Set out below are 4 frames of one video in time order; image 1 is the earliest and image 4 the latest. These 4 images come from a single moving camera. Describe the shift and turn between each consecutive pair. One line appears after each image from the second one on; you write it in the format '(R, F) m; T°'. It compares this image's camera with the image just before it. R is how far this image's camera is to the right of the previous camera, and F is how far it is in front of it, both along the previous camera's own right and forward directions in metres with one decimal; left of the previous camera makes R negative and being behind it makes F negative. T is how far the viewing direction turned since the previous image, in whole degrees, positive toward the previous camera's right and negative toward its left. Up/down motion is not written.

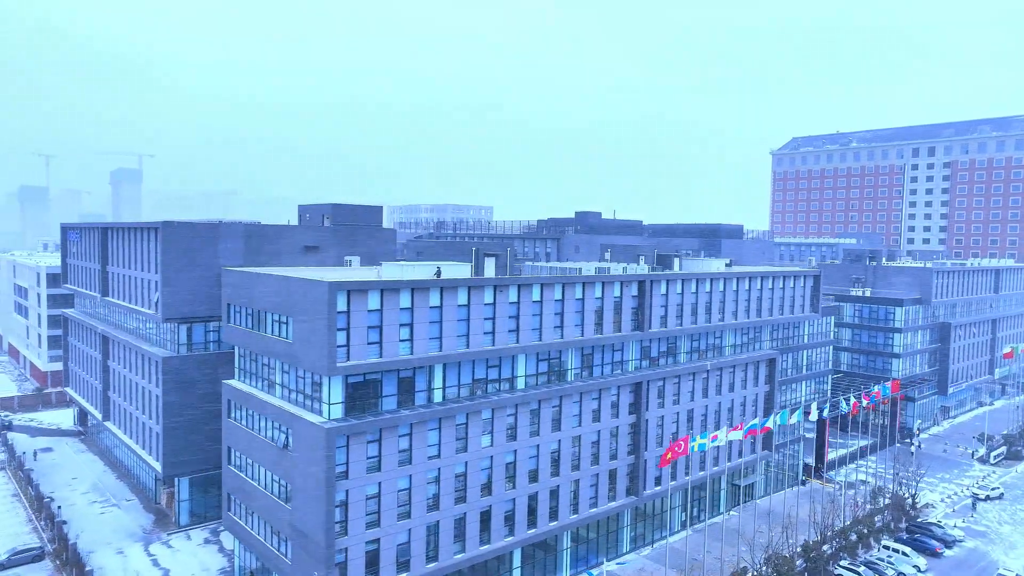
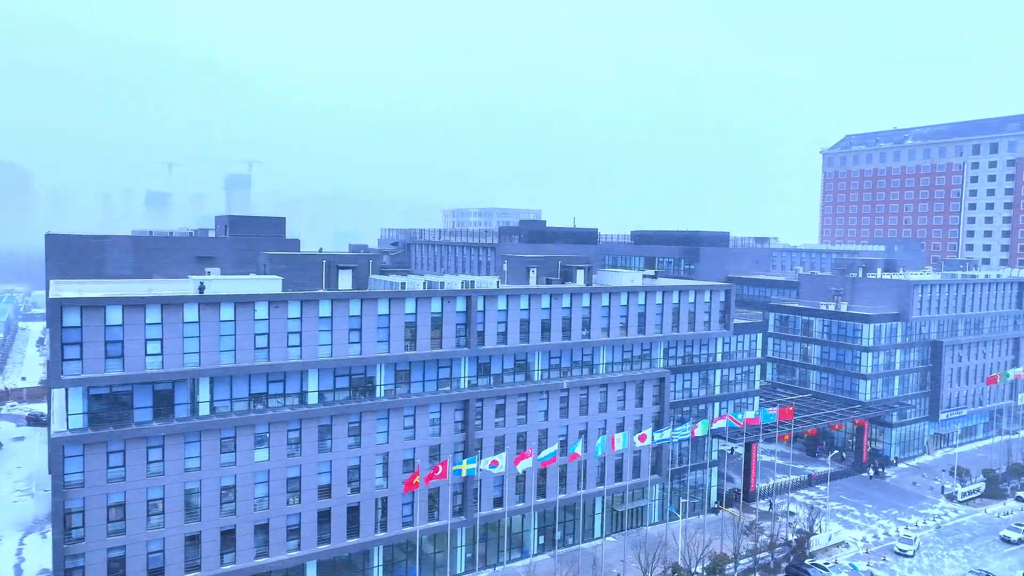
(+20.7, +2.4) m; -9°
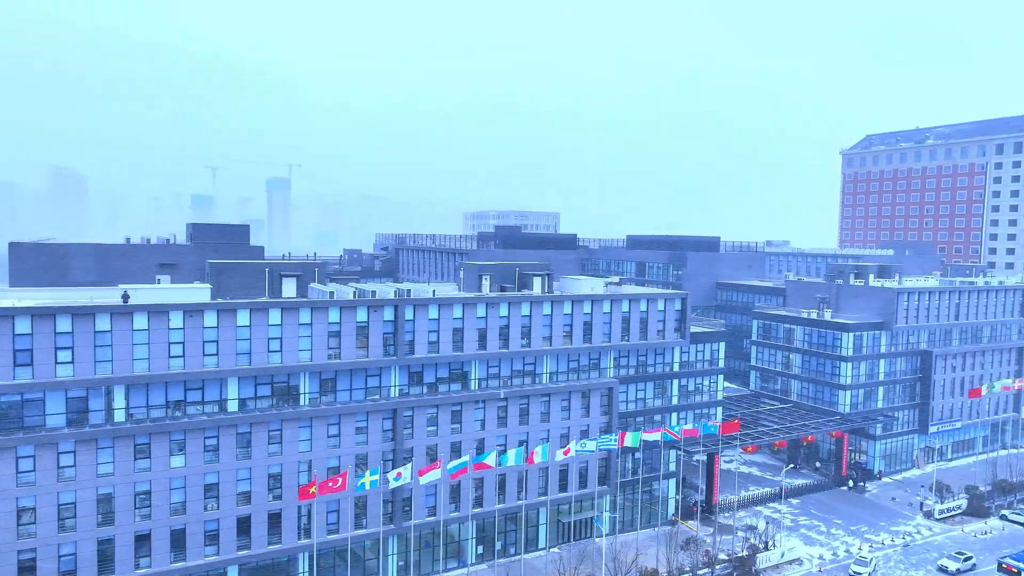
(+8.4, +0.5) m; -4°
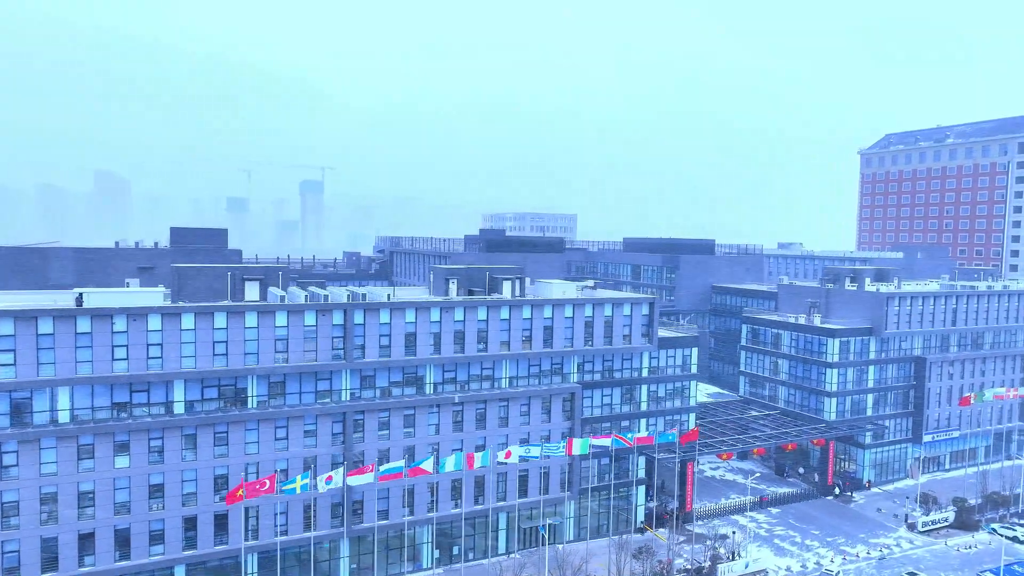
(+6.4, +0.4) m; -3°
